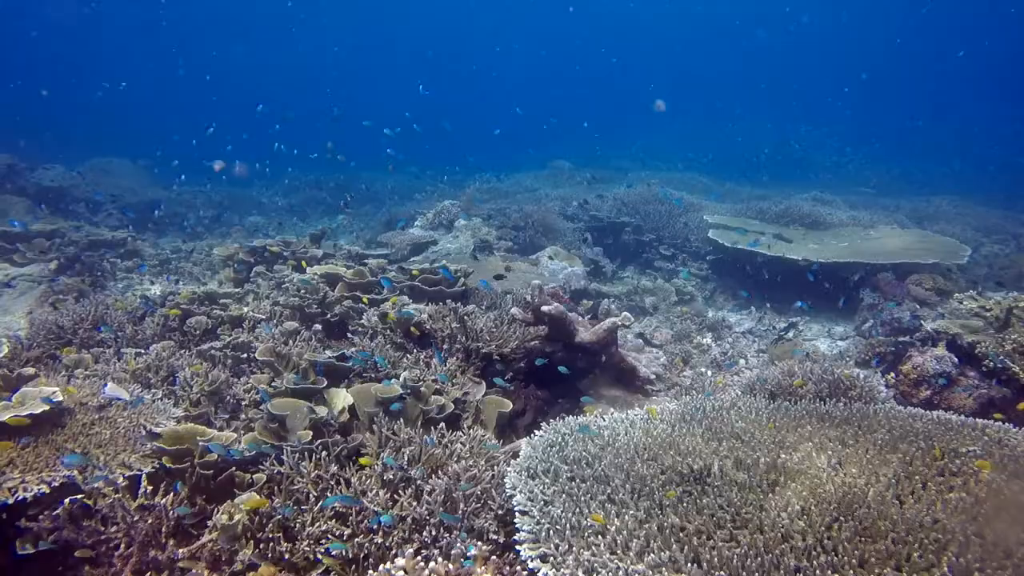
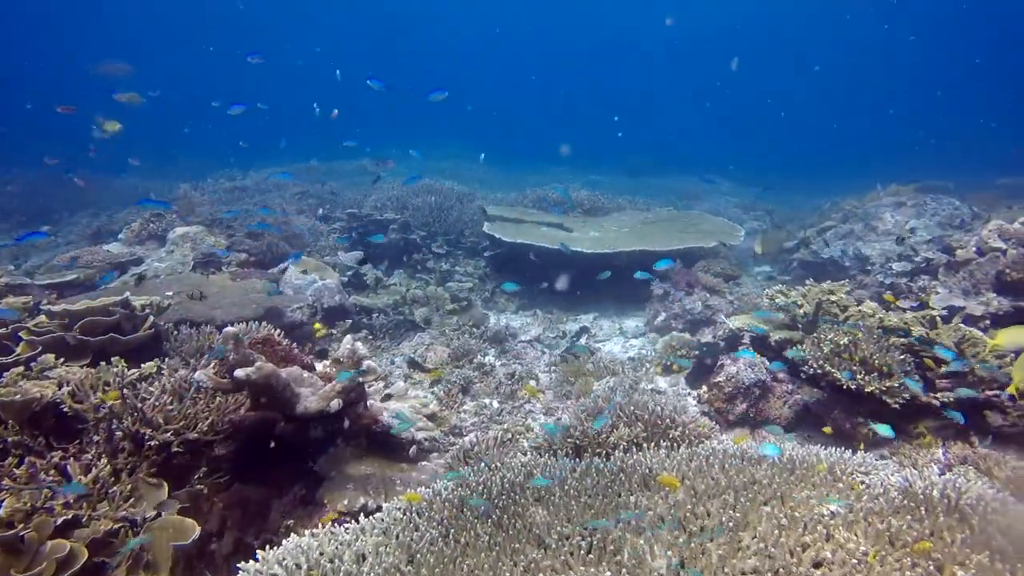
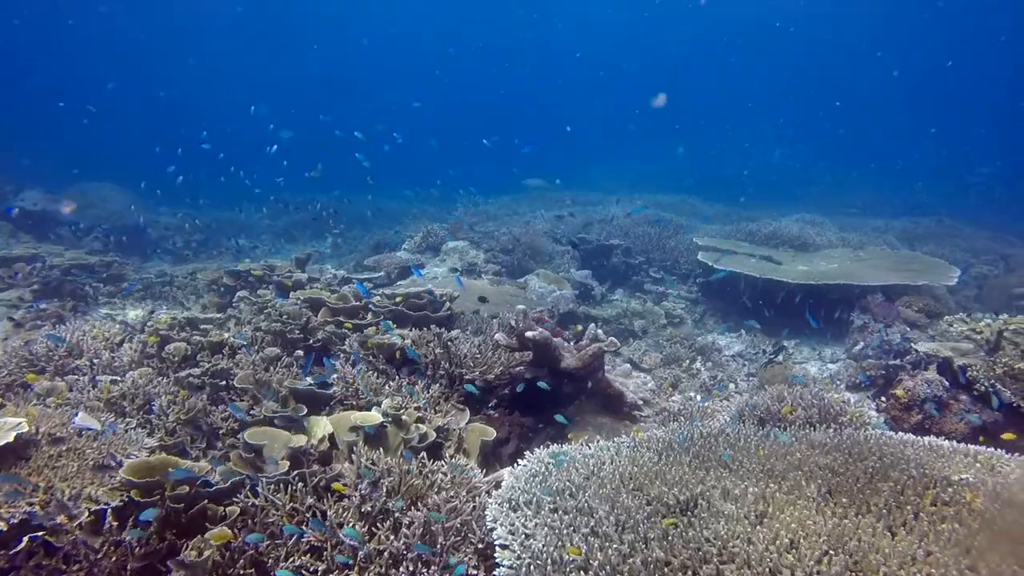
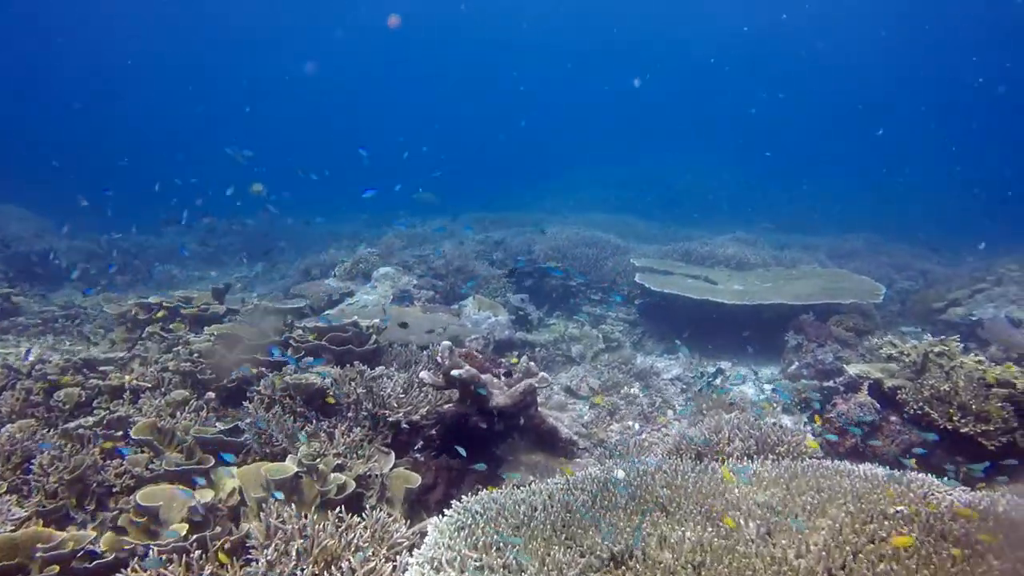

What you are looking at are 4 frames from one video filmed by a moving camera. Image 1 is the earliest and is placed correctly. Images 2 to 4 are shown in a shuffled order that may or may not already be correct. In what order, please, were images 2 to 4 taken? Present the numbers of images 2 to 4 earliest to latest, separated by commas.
3, 4, 2
